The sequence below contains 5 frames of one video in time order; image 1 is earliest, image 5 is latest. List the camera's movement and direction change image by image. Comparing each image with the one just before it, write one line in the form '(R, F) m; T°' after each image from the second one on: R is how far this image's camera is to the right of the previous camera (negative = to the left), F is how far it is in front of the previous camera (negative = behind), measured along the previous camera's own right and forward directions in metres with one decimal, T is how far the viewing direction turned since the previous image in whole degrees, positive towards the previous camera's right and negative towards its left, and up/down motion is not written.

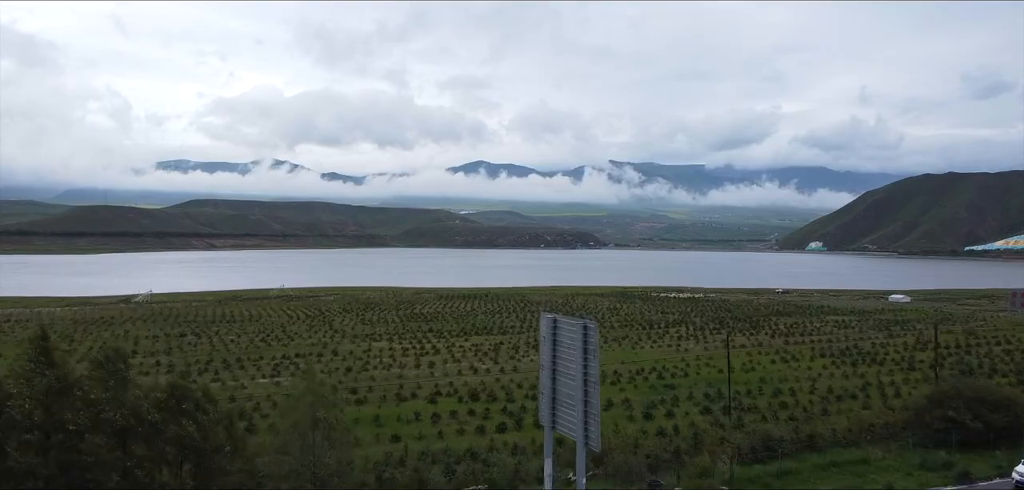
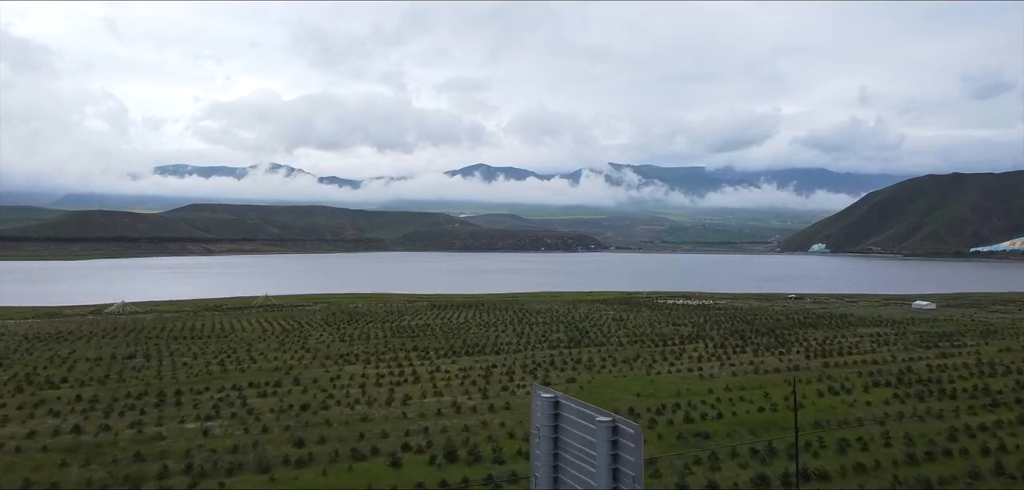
(+0.2, +3.7) m; 0°
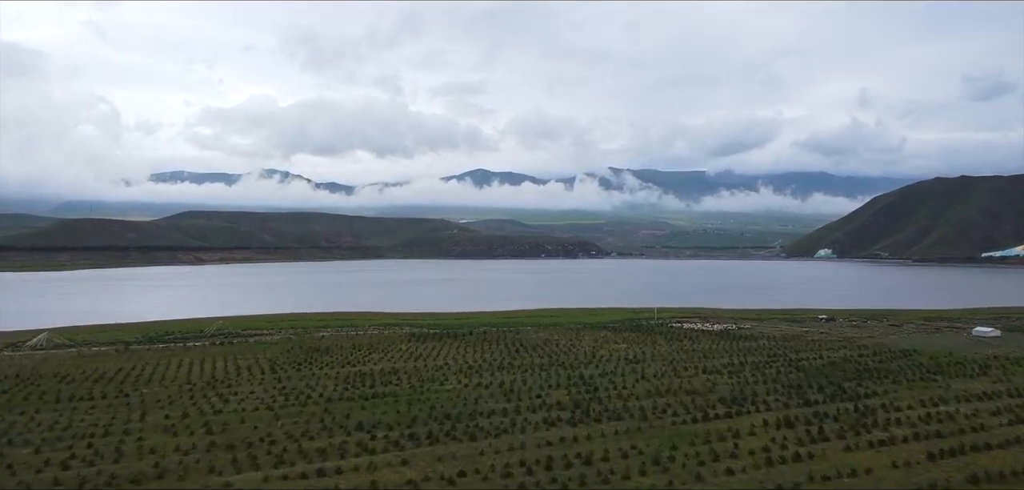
(+0.4, +7.9) m; 0°
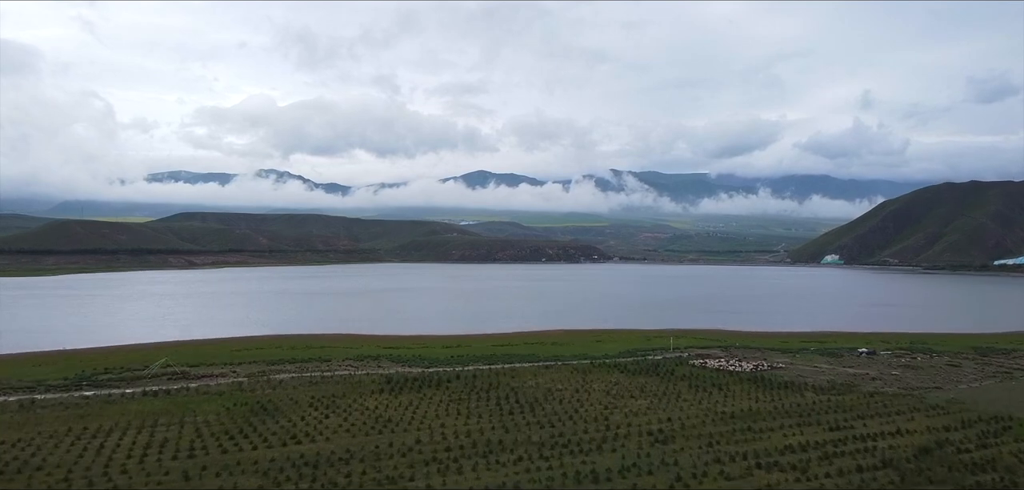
(+0.3, +7.7) m; 0°
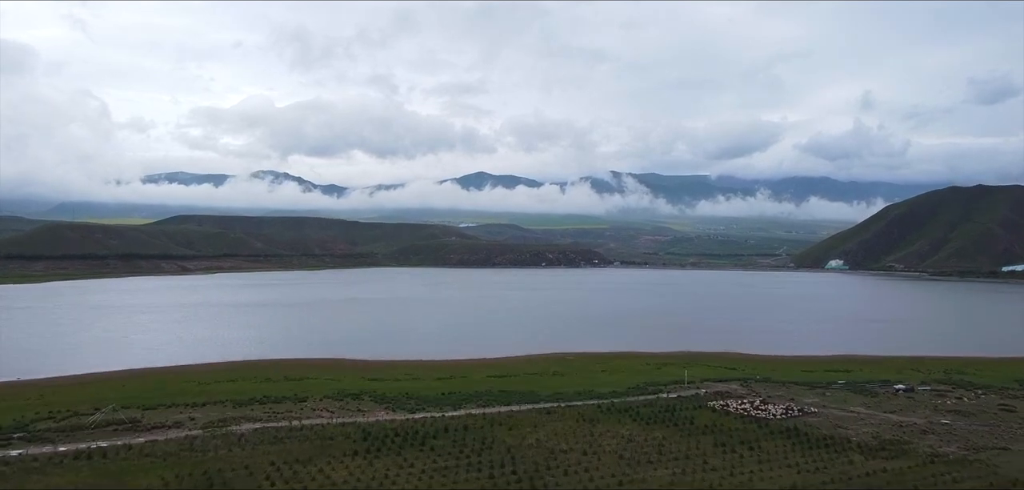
(+0.1, +5.5) m; 0°
